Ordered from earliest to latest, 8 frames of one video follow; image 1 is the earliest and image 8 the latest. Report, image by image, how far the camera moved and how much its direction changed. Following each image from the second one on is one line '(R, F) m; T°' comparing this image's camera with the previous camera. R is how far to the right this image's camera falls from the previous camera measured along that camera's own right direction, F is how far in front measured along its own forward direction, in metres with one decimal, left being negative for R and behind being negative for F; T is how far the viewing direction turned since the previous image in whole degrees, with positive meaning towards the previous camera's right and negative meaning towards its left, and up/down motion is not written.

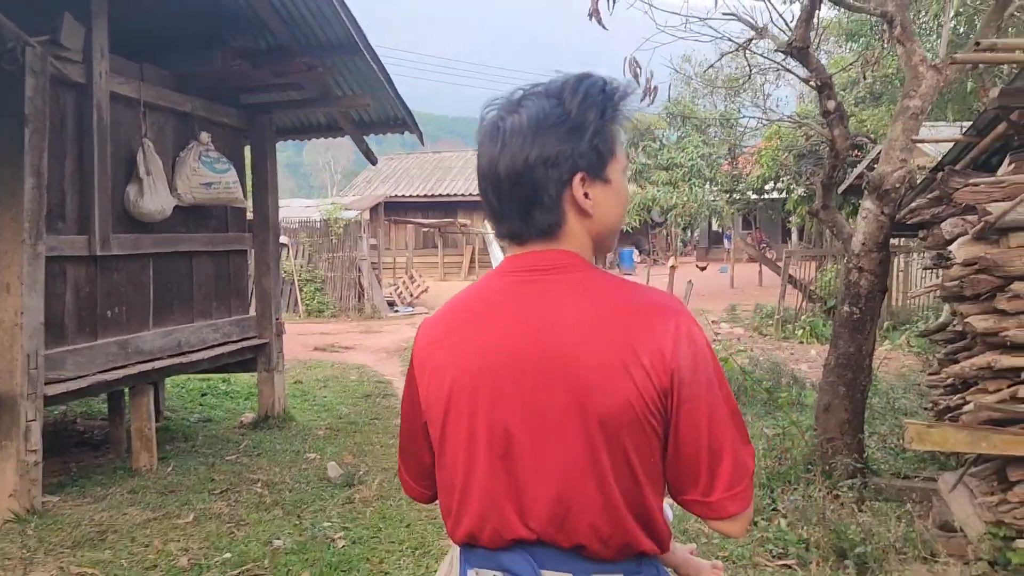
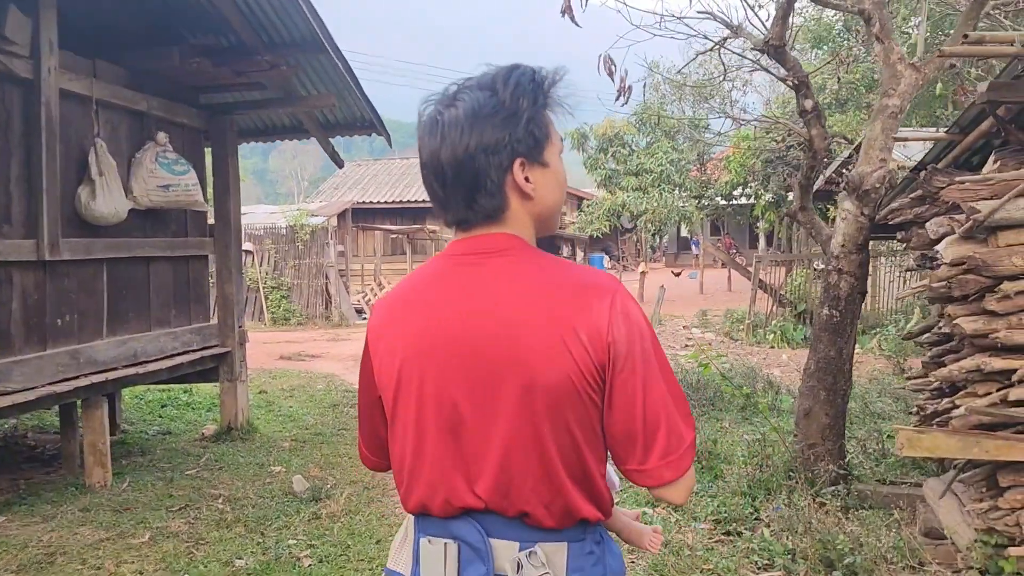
(0.0, +0.2) m; +2°
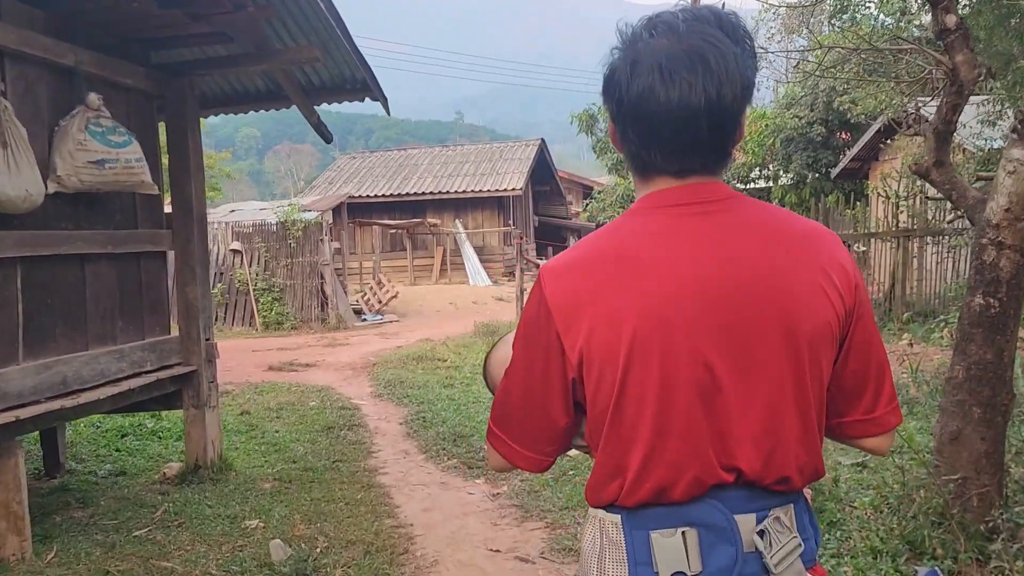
(-0.2, +1.3) m; 0°
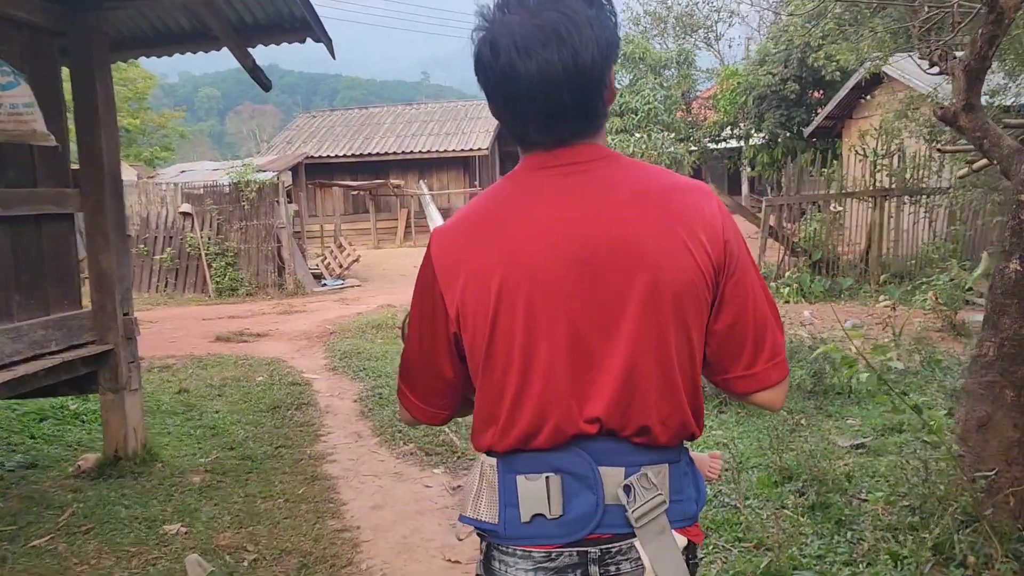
(0.0, +0.6) m; +2°
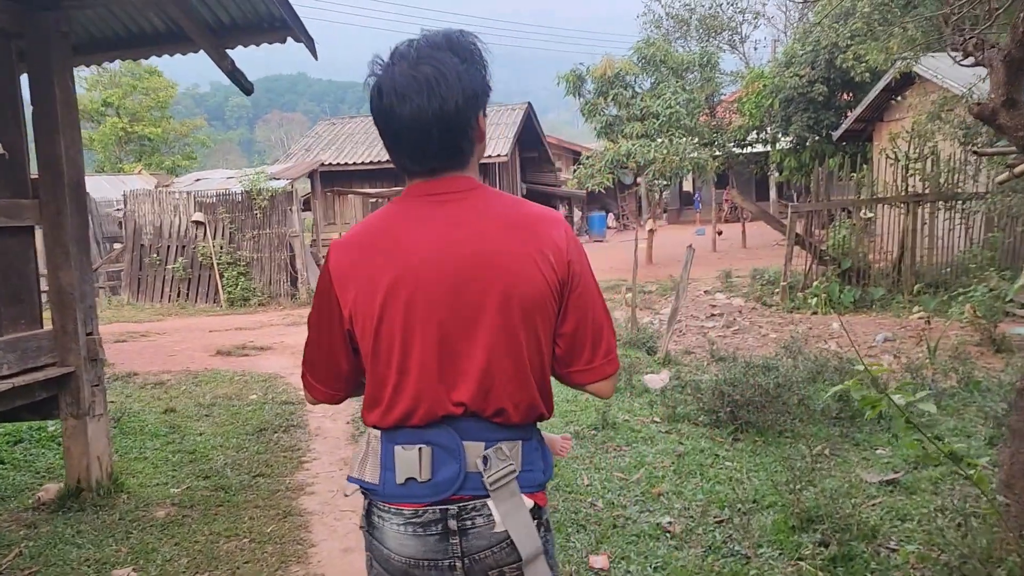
(+0.2, +0.4) m; -2°
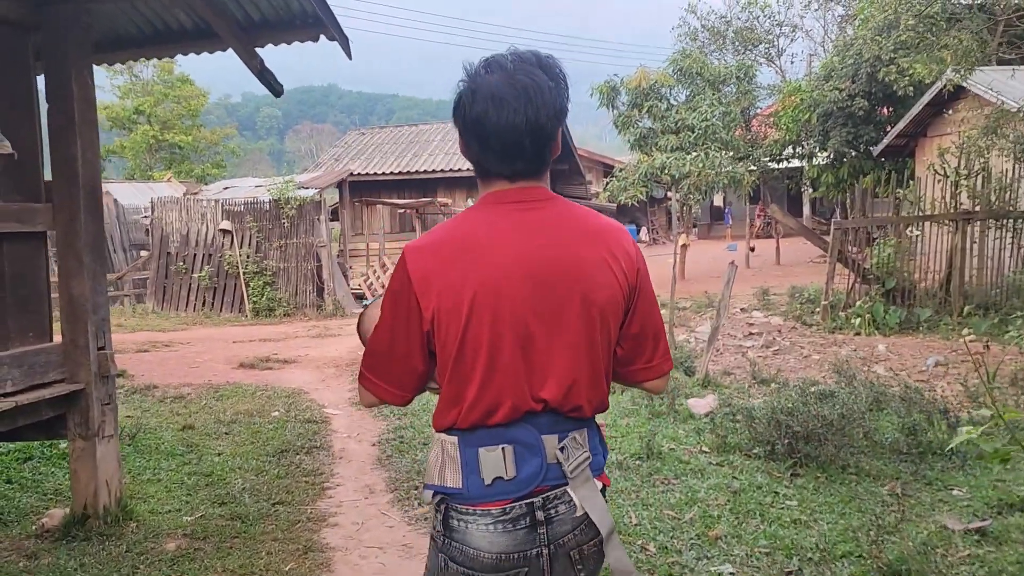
(-0.1, +0.4) m; -2°
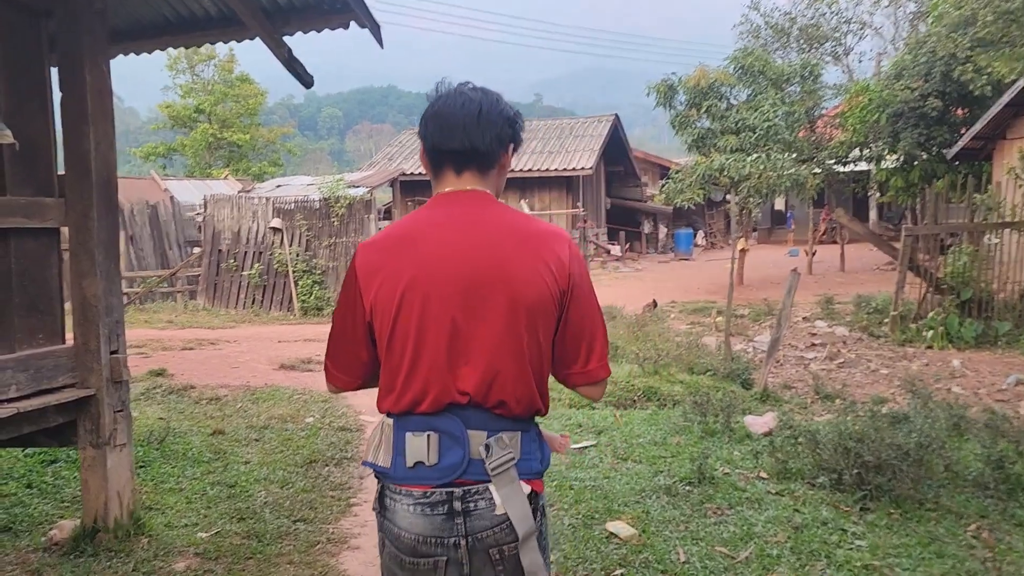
(+0.1, +0.4) m; -4°
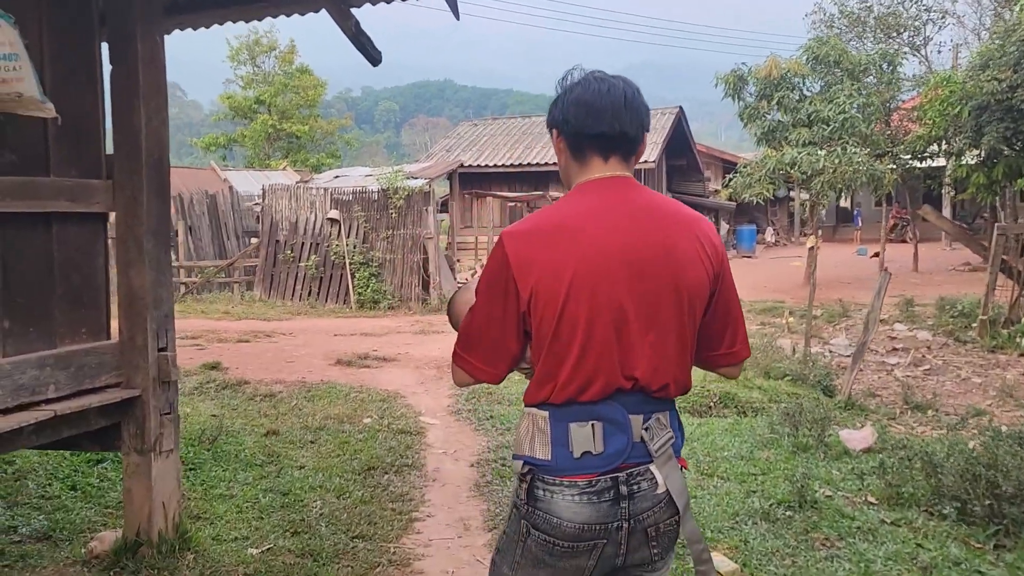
(-0.1, +0.4) m; -4°
